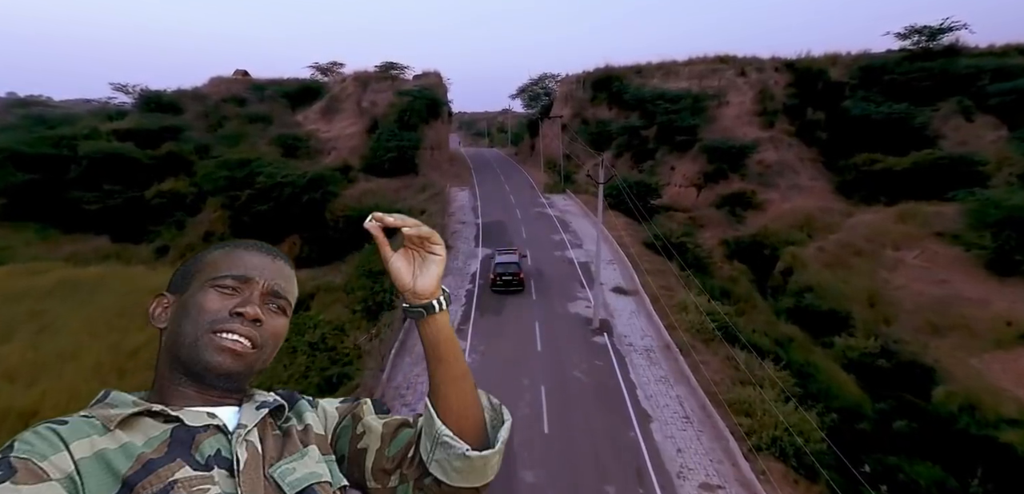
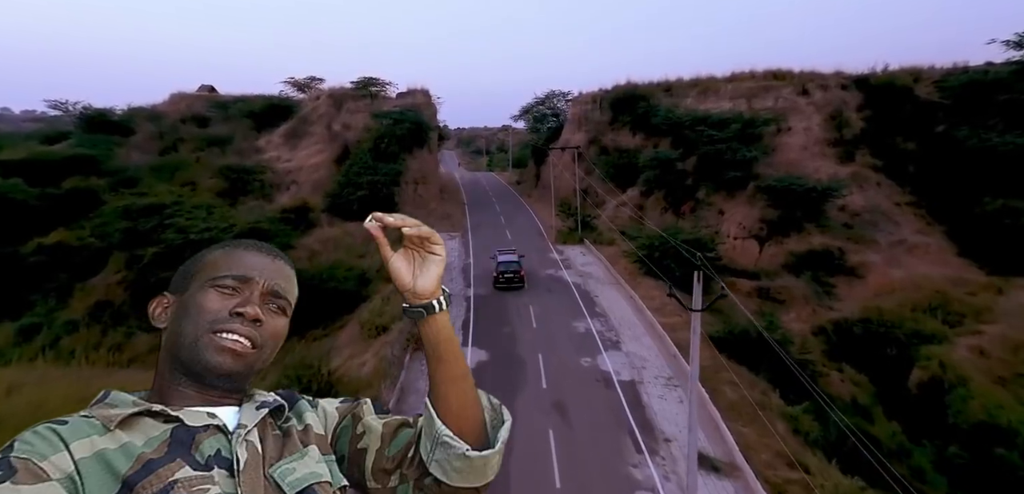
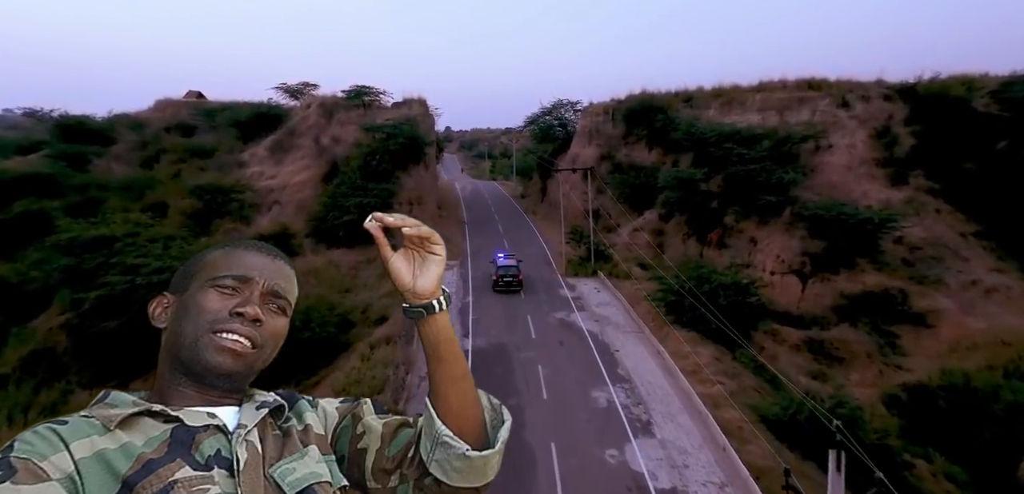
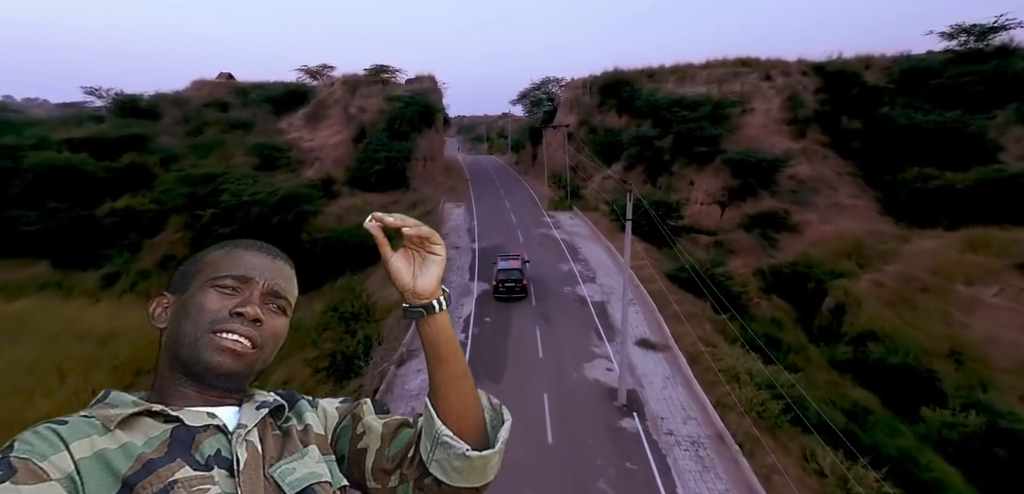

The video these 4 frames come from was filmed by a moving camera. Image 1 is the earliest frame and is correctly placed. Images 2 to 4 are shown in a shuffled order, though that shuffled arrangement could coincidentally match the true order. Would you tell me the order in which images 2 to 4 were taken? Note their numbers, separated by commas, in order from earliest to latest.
4, 2, 3
